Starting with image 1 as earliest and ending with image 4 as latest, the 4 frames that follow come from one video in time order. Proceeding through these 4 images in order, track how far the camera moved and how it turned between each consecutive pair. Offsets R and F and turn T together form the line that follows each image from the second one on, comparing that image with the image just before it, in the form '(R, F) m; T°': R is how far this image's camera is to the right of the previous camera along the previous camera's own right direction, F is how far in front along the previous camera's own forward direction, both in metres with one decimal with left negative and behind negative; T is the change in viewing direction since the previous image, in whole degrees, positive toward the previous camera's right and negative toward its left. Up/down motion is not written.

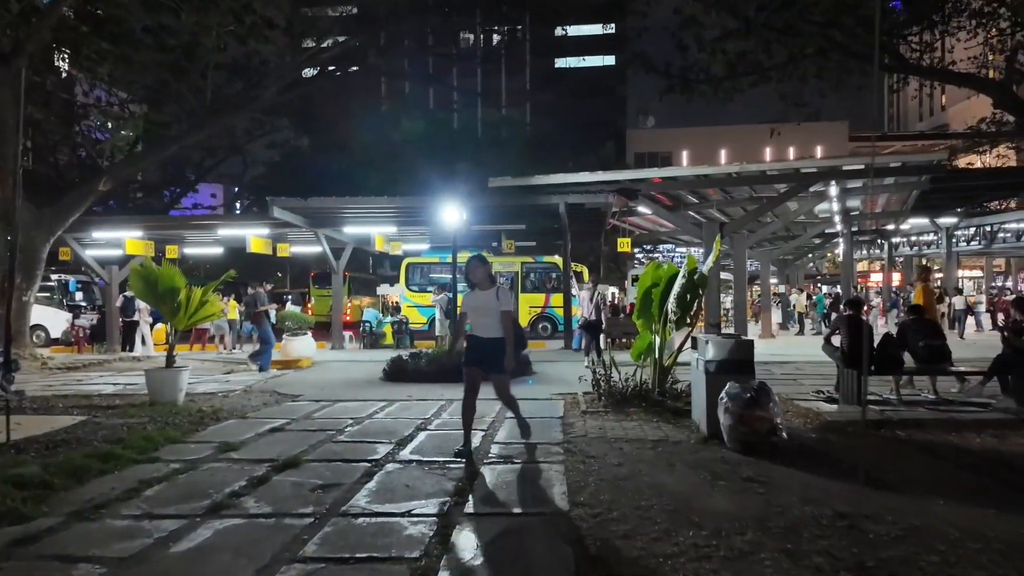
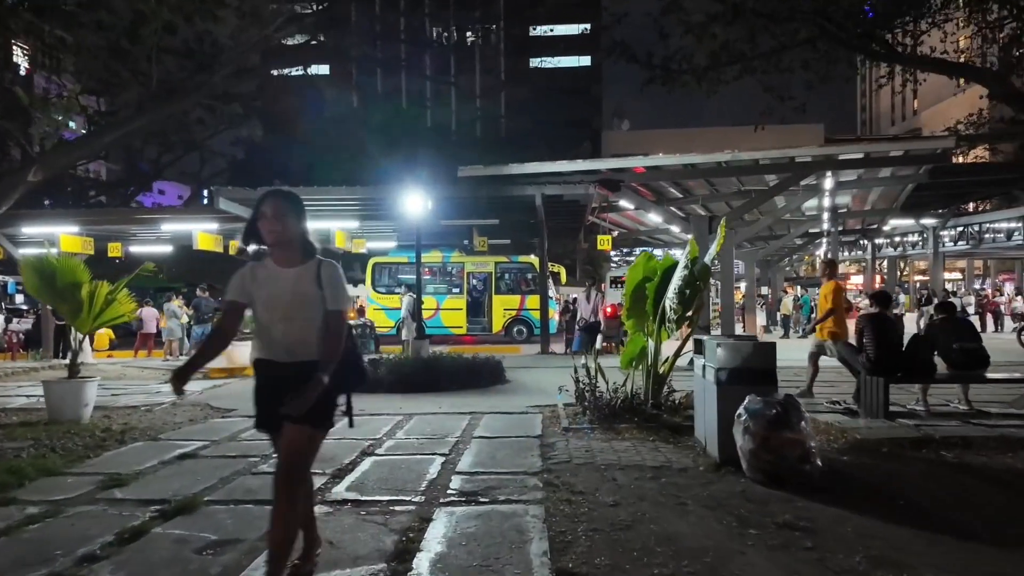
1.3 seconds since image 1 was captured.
(+0.1, +1.3) m; +2°
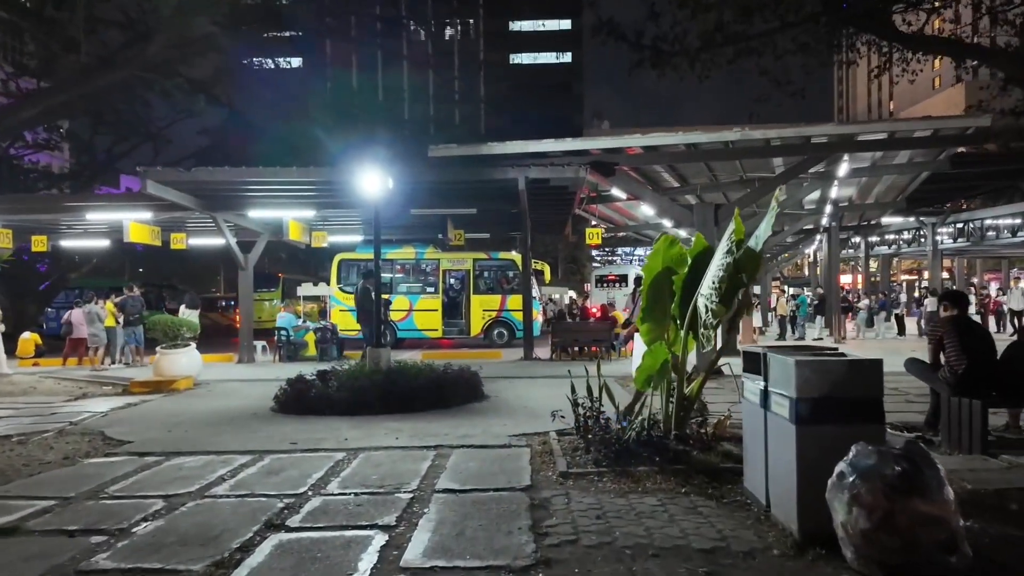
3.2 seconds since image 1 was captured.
(0.0, +1.9) m; +1°
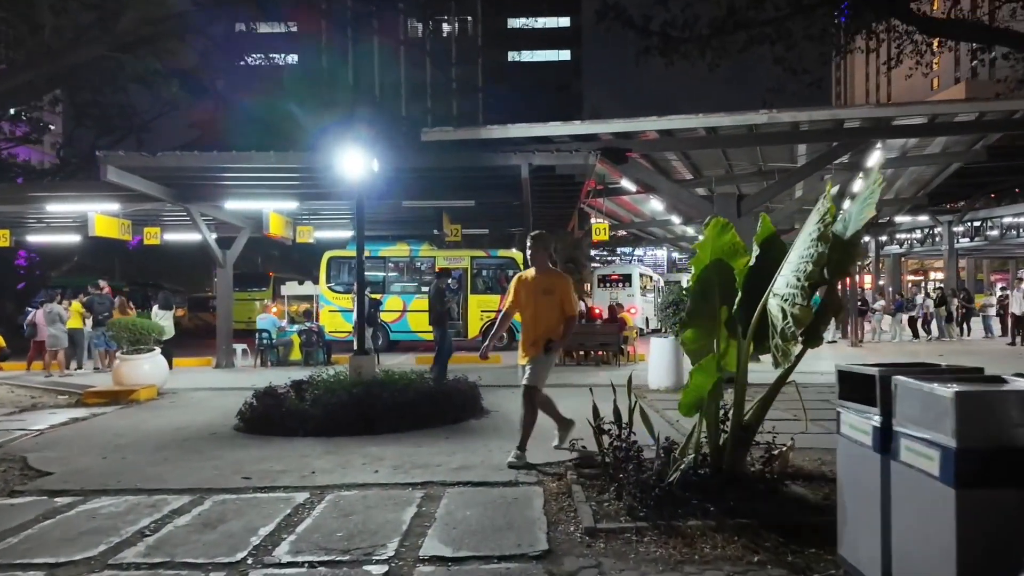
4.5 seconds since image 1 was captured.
(-0.1, +1.3) m; 0°
